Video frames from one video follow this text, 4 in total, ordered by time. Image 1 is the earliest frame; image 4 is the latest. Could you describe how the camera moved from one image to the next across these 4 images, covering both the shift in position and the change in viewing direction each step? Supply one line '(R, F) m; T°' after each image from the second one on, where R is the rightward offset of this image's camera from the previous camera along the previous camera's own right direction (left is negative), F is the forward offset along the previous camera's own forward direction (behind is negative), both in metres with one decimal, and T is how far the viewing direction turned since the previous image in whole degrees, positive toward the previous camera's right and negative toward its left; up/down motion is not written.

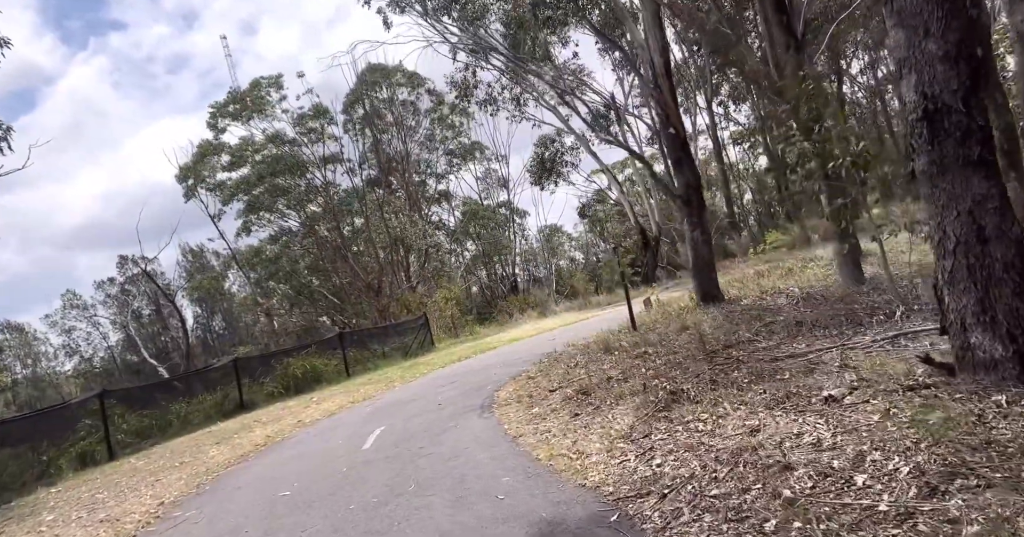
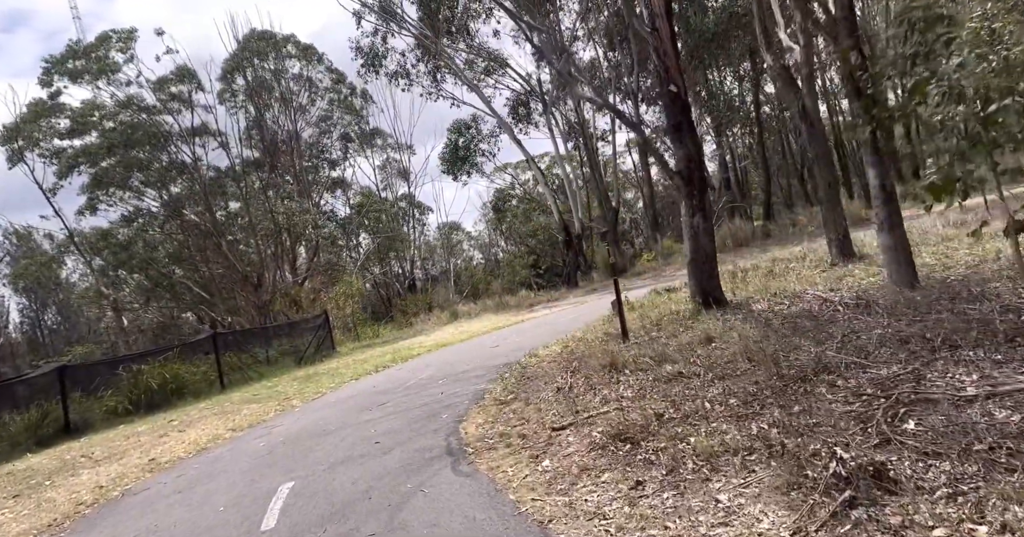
(-0.9, +3.1) m; +9°
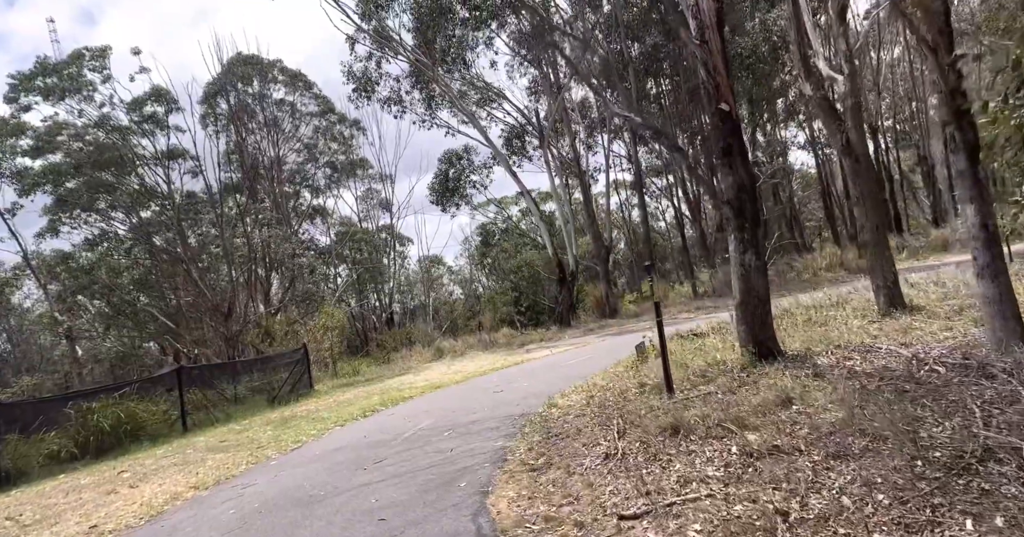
(-0.6, +1.4) m; +2°
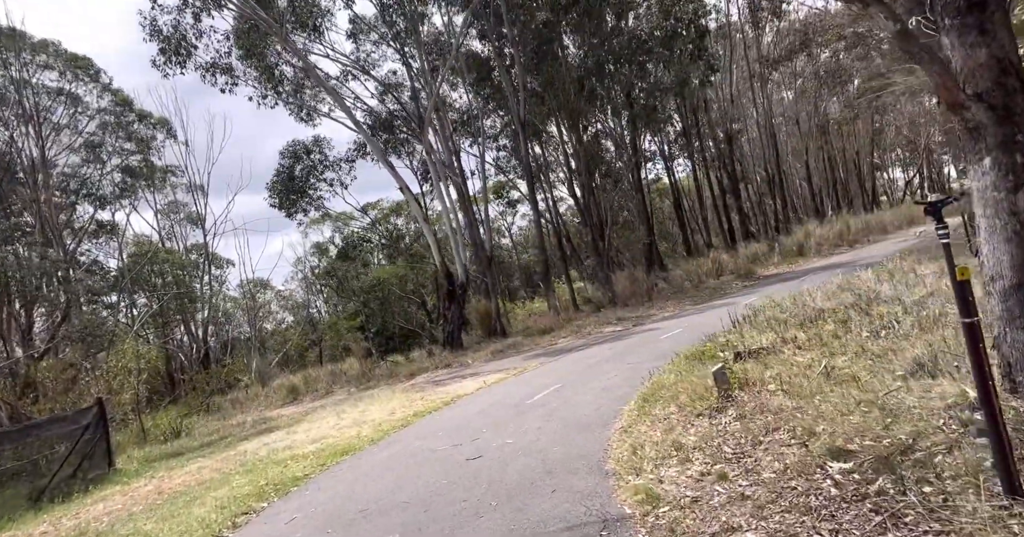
(-1.5, +5.0) m; +13°
